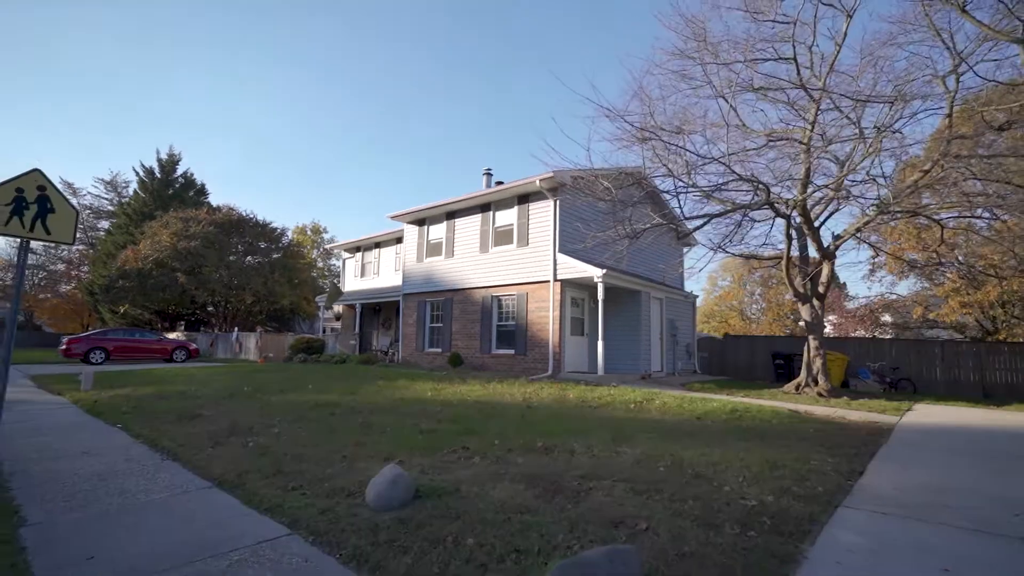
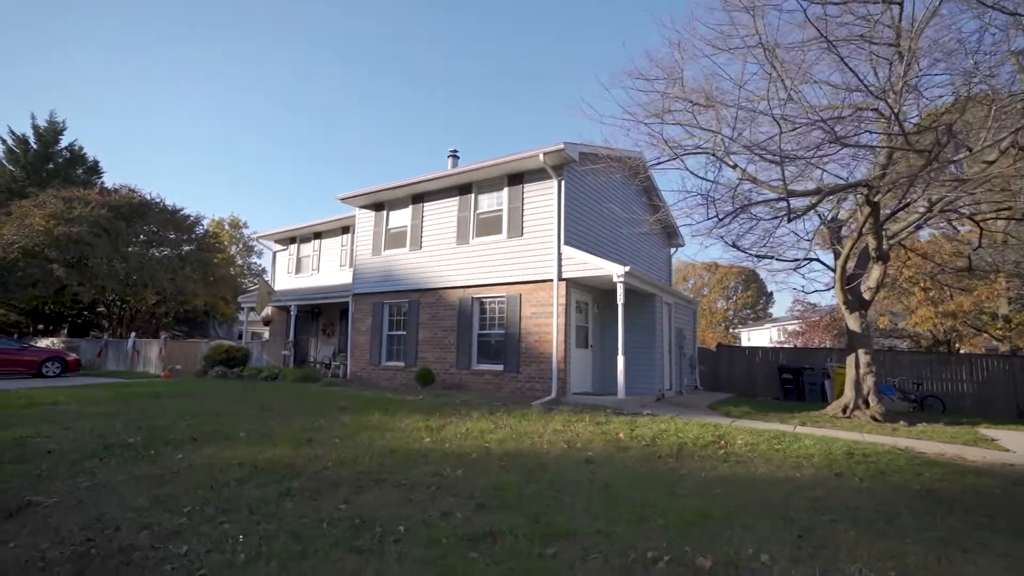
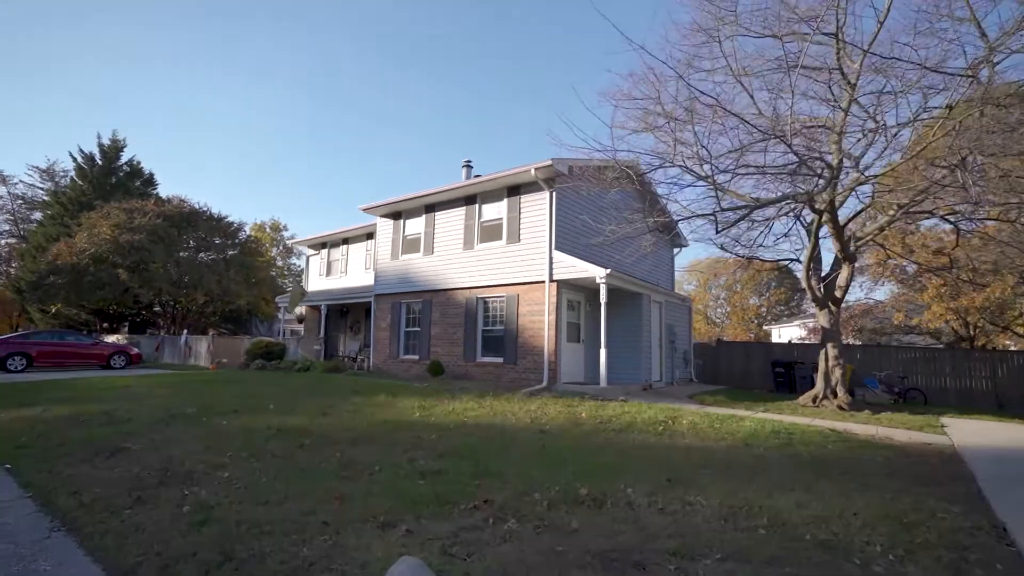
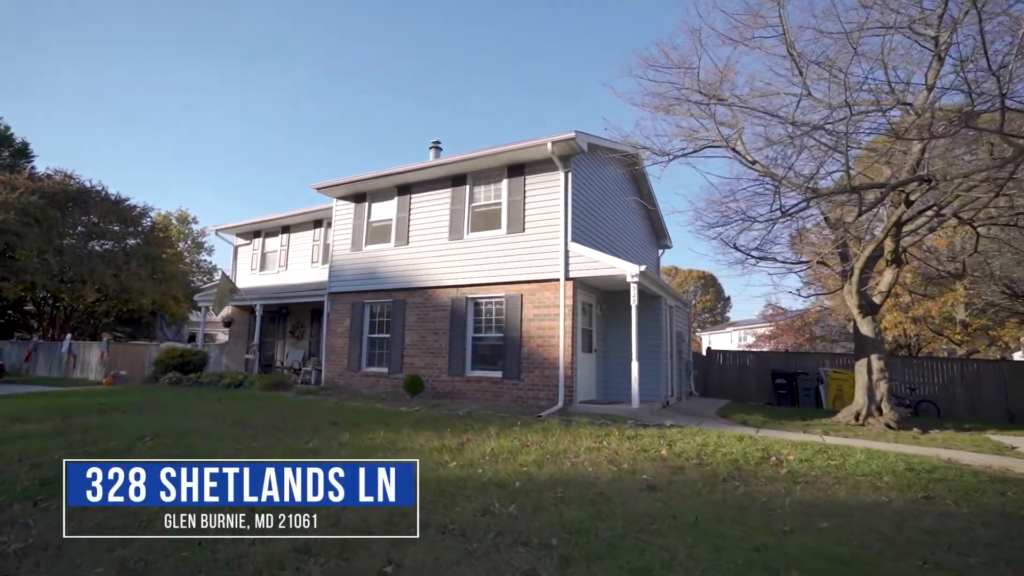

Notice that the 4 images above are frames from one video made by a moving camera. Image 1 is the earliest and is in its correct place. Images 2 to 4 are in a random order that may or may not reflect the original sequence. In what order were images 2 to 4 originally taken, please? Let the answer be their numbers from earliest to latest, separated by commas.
3, 2, 4
